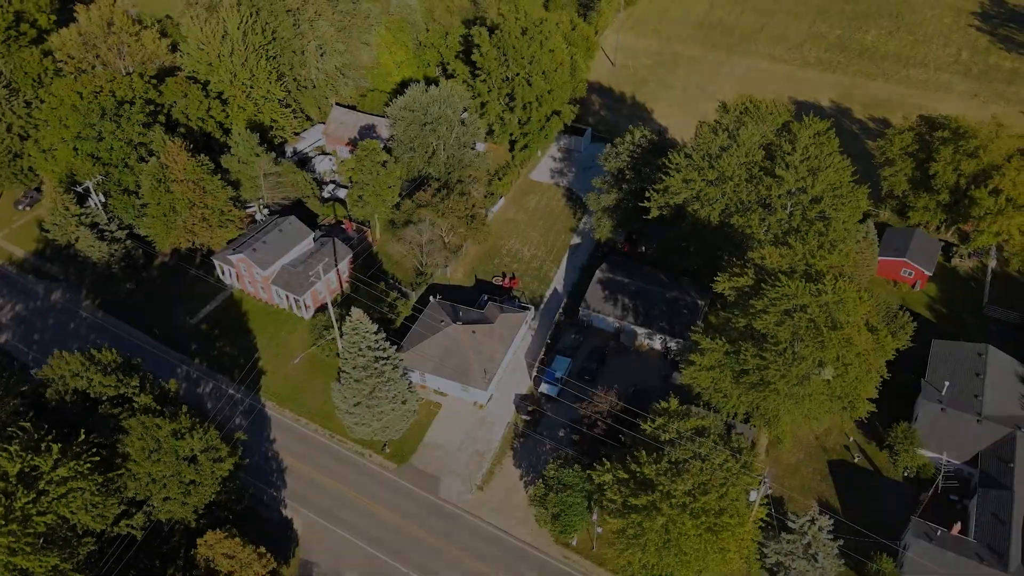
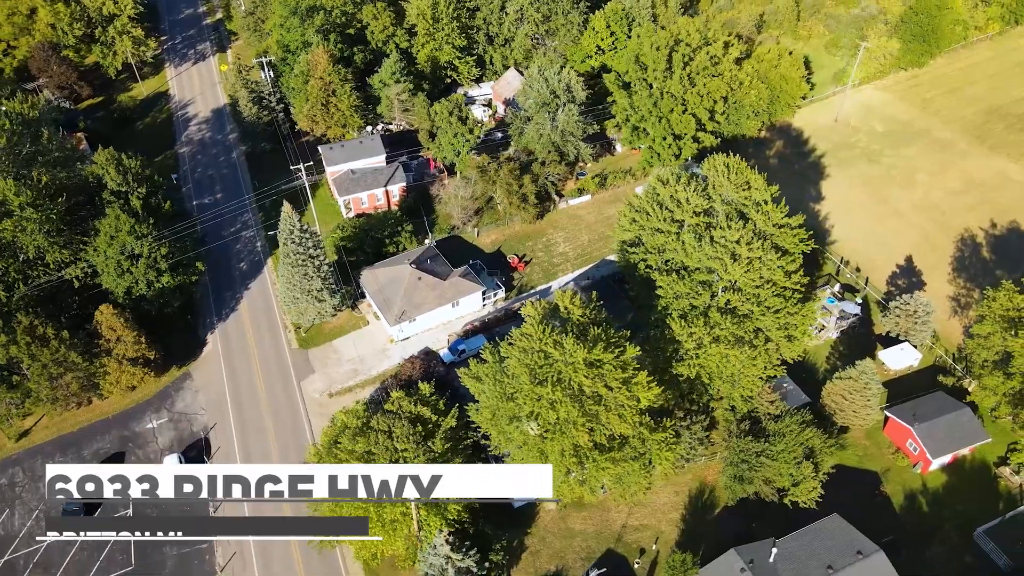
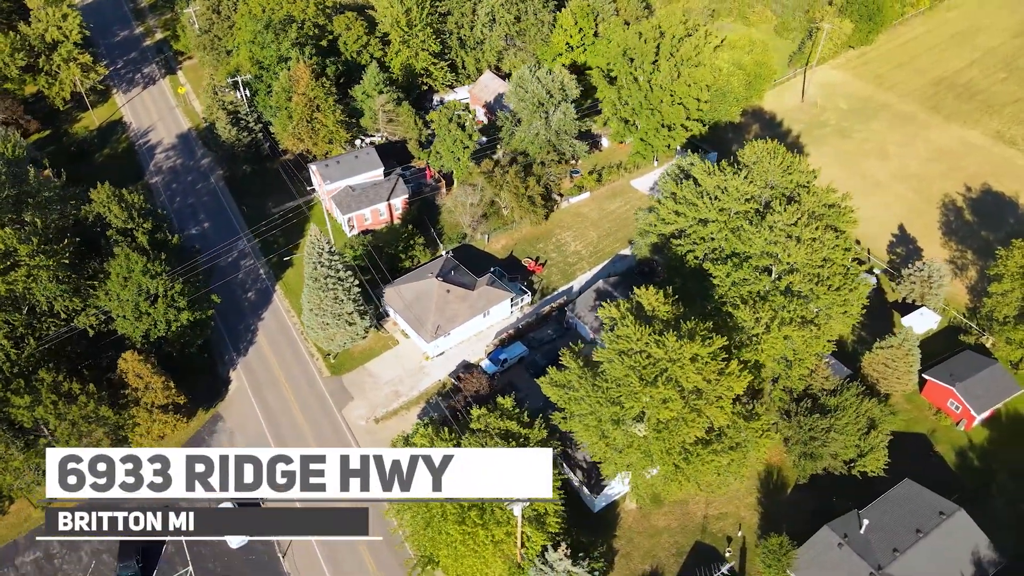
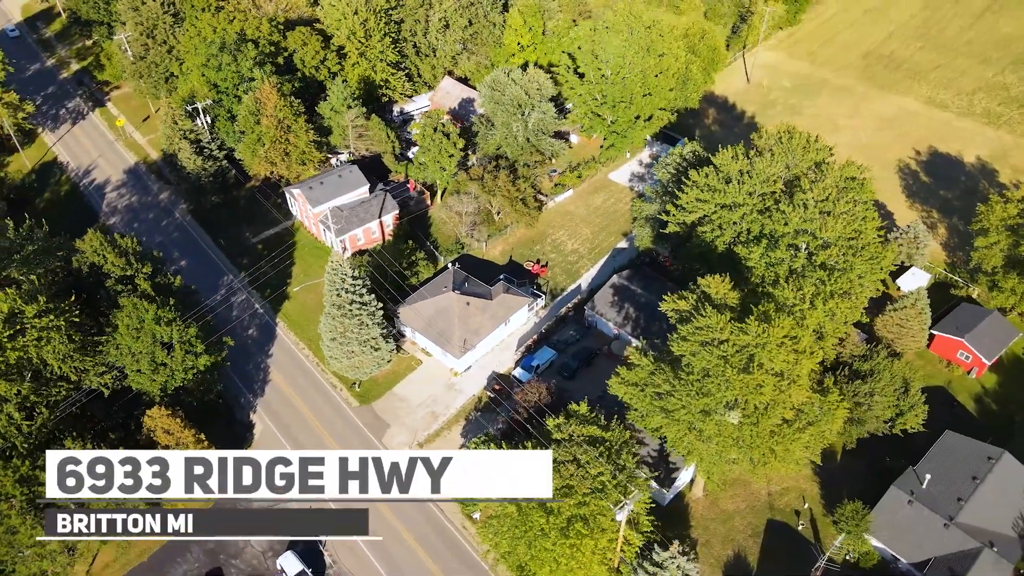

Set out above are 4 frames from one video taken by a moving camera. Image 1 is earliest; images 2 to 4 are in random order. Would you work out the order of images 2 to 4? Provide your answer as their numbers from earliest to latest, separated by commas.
4, 3, 2
